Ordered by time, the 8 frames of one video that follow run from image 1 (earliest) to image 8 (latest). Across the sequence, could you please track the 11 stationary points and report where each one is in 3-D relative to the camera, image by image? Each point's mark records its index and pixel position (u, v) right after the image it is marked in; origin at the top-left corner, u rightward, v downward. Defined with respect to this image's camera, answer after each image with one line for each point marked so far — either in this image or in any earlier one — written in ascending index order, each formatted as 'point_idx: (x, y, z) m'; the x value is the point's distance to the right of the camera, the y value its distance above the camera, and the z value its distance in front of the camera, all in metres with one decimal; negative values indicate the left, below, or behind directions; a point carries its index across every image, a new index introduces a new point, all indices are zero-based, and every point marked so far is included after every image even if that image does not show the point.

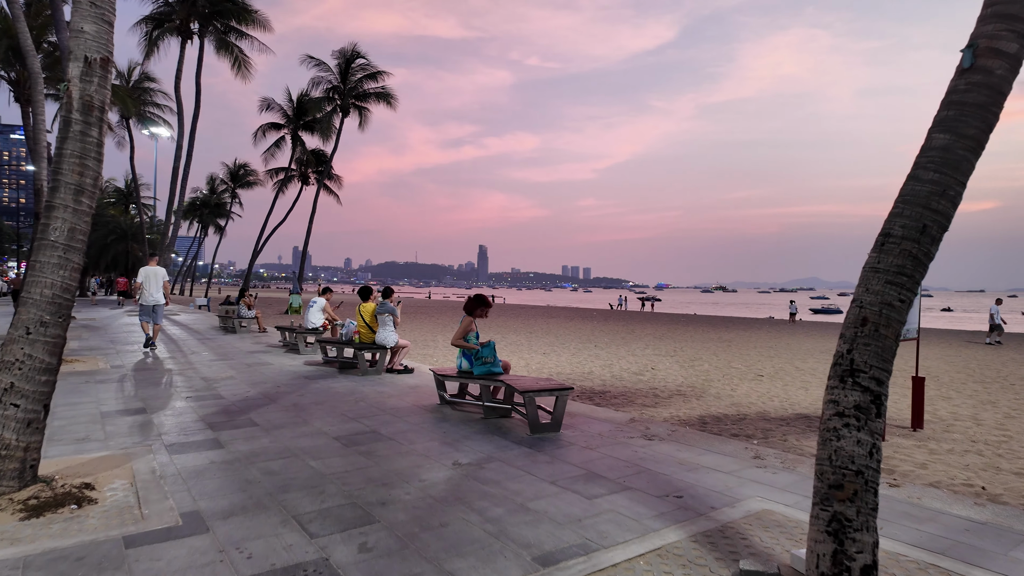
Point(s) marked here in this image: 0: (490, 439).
0: (-0.2, -1.3, +5.3) m
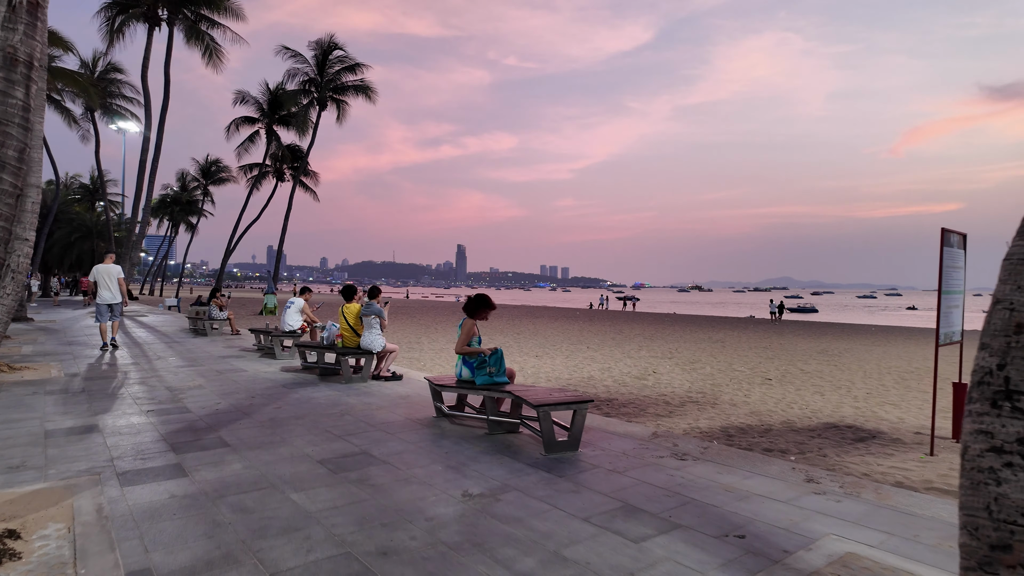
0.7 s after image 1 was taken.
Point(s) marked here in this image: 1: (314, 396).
0: (-0.1, -1.3, +4.6) m
1: (-2.4, -1.3, +7.2) m
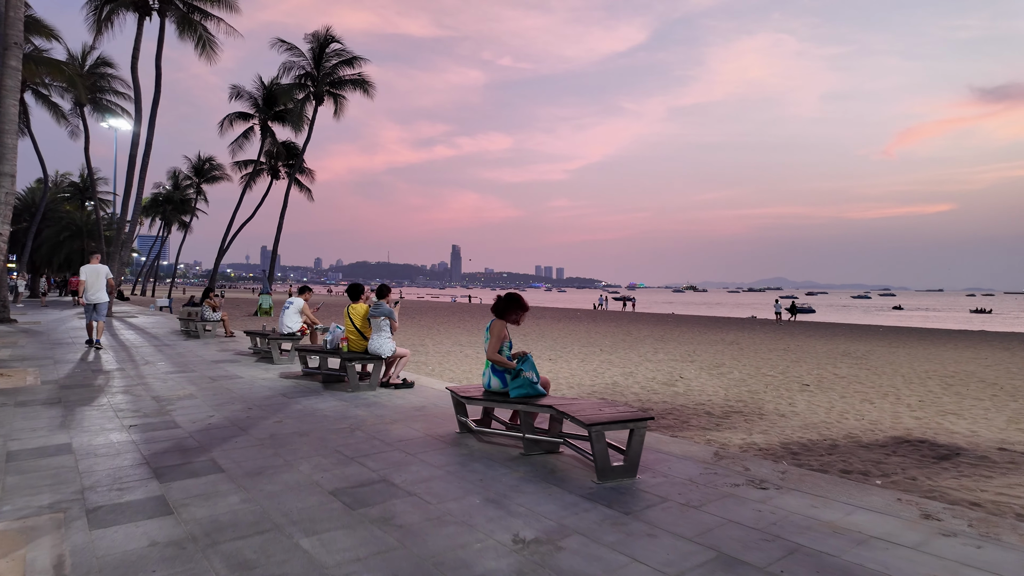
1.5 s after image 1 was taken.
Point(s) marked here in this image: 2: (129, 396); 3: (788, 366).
0: (+0.2, -1.3, +3.9) m
1: (-2.1, -1.3, +6.5) m
2: (-4.5, -1.3, +7.0) m
3: (+5.5, -1.6, +11.9) m
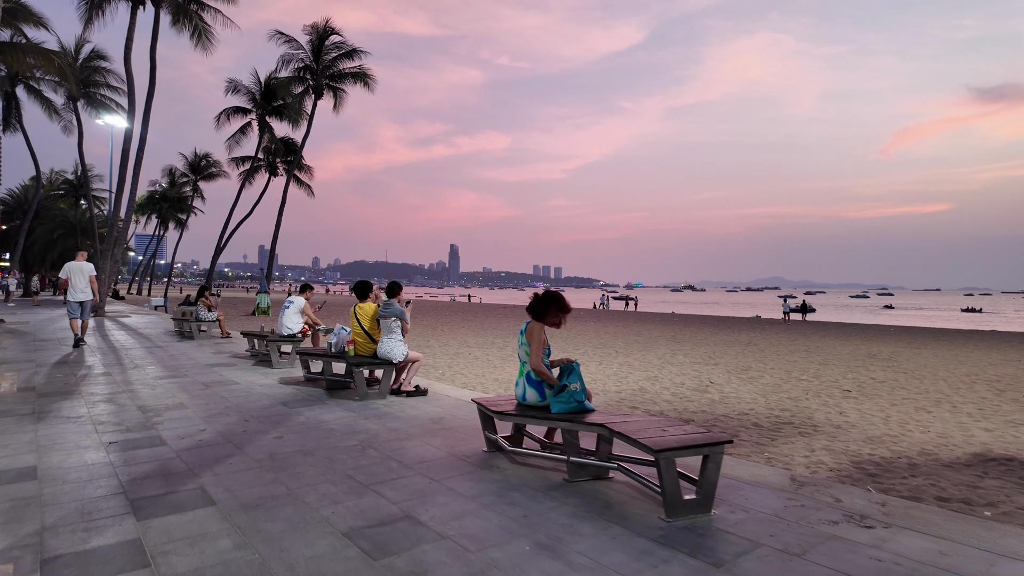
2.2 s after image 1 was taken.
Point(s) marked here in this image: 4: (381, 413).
0: (+0.5, -1.3, +3.2) m
1: (-1.8, -1.3, +5.8) m
2: (-4.3, -1.3, +6.3) m
3: (+5.8, -1.5, +11.3) m
4: (-1.3, -1.3, +6.1) m
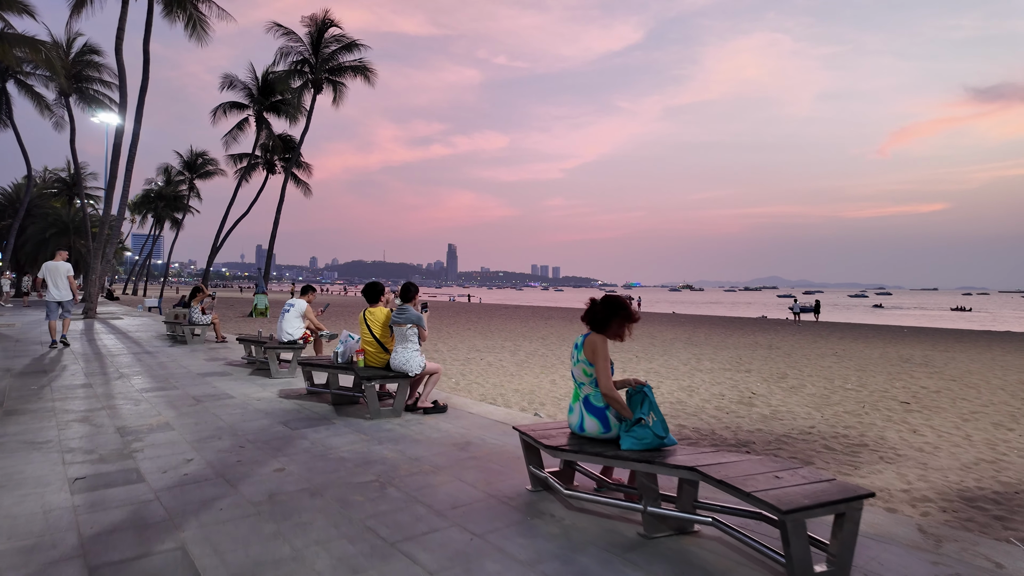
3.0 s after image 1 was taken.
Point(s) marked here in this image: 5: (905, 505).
0: (+0.9, -1.3, +2.4) m
1: (-1.5, -1.3, +5.0) m
2: (-3.9, -1.3, +5.5) m
3: (+6.1, -1.6, +10.5) m
4: (-1.0, -1.3, +5.3) m
5: (+2.7, -1.5, +4.1) m
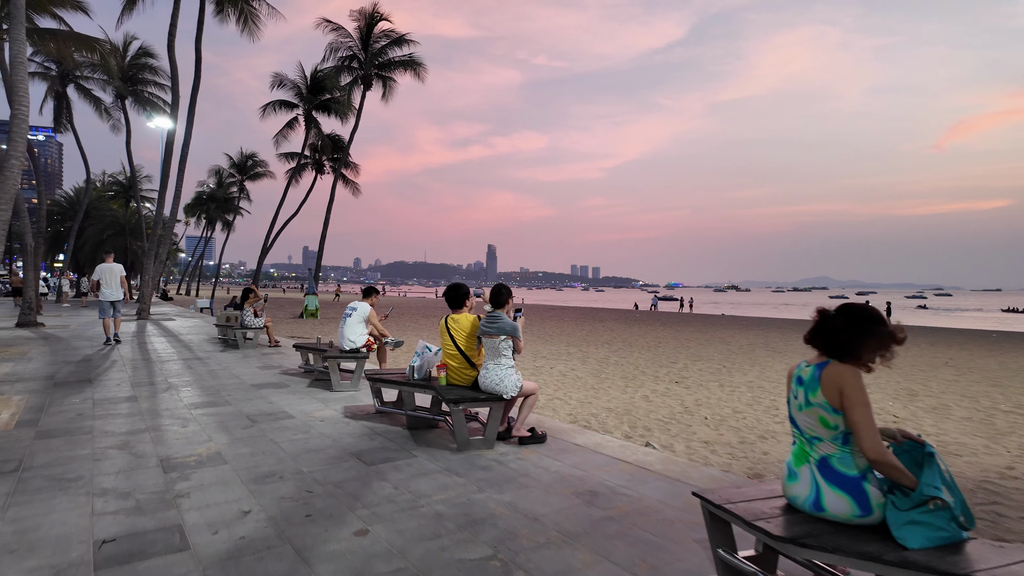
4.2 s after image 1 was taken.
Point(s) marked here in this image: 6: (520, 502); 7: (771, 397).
0: (+1.6, -1.4, +1.2) m
1: (-0.6, -1.3, +3.9) m
2: (-3.0, -1.3, +4.6) m
3: (+7.4, -1.6, +8.9) m
4: (-0.1, -1.3, +4.2) m
5: (+3.5, -1.5, +2.7) m
6: (0.0, -1.3, +3.7) m
7: (+3.6, -1.5, +8.4) m
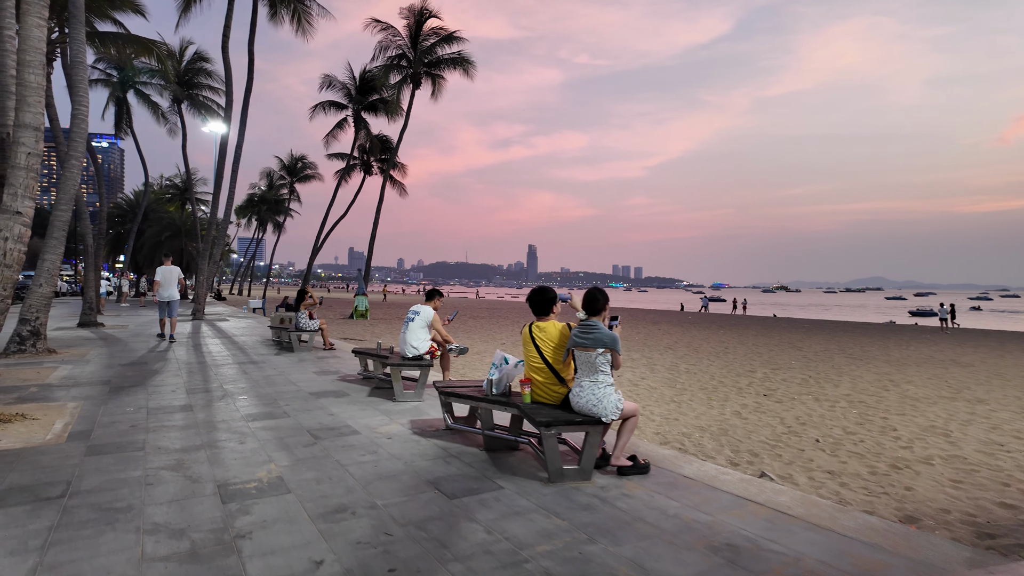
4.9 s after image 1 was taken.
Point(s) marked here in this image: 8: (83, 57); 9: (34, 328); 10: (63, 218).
0: (+2.0, -1.4, +0.4) m
1: (0.0, -1.4, +3.3) m
2: (-2.3, -1.3, +4.1) m
3: (+8.3, -1.6, +7.7) m
4: (+0.6, -1.4, +3.5) m
5: (+4.1, -1.5, +1.8) m
6: (+0.7, -1.4, +3.0) m
7: (+4.6, -1.6, +7.5) m
8: (-9.2, +4.9, +12.7) m
9: (-8.7, -0.7, +10.9) m
10: (-8.5, +1.3, +11.2) m
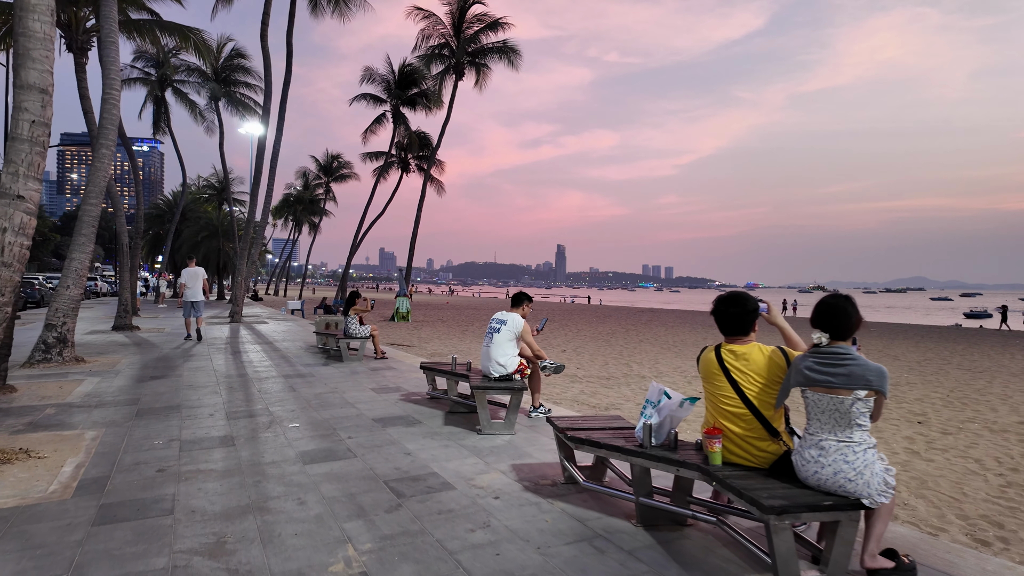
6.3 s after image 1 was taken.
0: (+2.8, -1.4, -1.2) m
1: (+0.9, -1.4, +1.8) m
2: (-1.4, -1.4, +2.8) m
3: (+9.4, -1.7, +5.8) m
4: (+1.5, -1.4, +2.0) m
5: (+4.9, -1.6, +0.1) m
6: (+1.5, -1.4, +1.5) m
7: (+5.7, -1.6, +5.8) m
8: (-7.8, +4.9, +11.7) m
9: (-7.5, -0.8, +9.8) m
10: (-7.2, +1.3, +10.2) m
